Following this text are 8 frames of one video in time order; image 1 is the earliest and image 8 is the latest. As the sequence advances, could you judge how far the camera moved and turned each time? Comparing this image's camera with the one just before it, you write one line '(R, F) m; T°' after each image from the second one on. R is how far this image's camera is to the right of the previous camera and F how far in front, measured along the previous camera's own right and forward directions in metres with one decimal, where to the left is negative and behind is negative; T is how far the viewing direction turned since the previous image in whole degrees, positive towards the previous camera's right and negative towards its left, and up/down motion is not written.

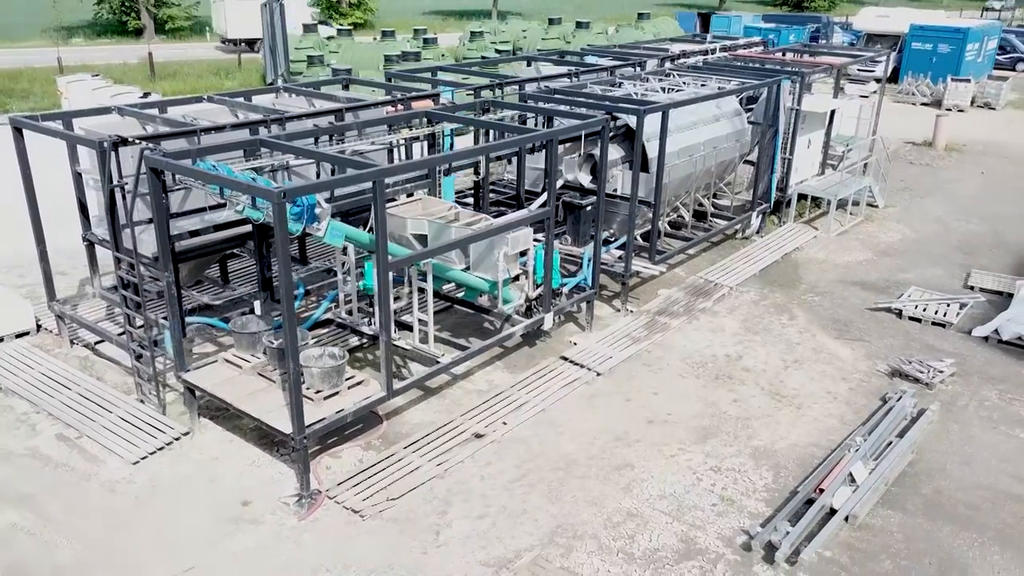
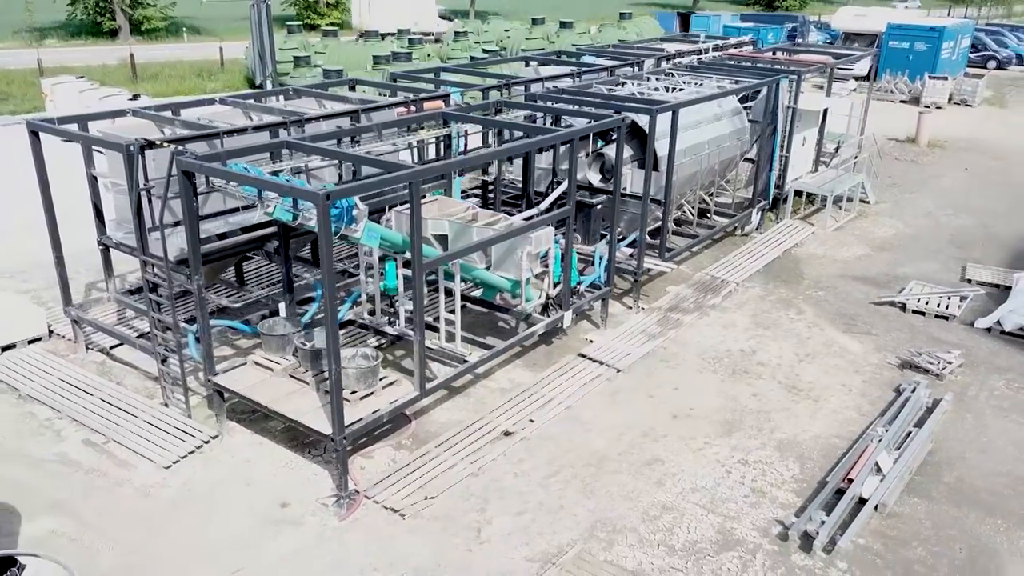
(-0.4, 0.0) m; +2°
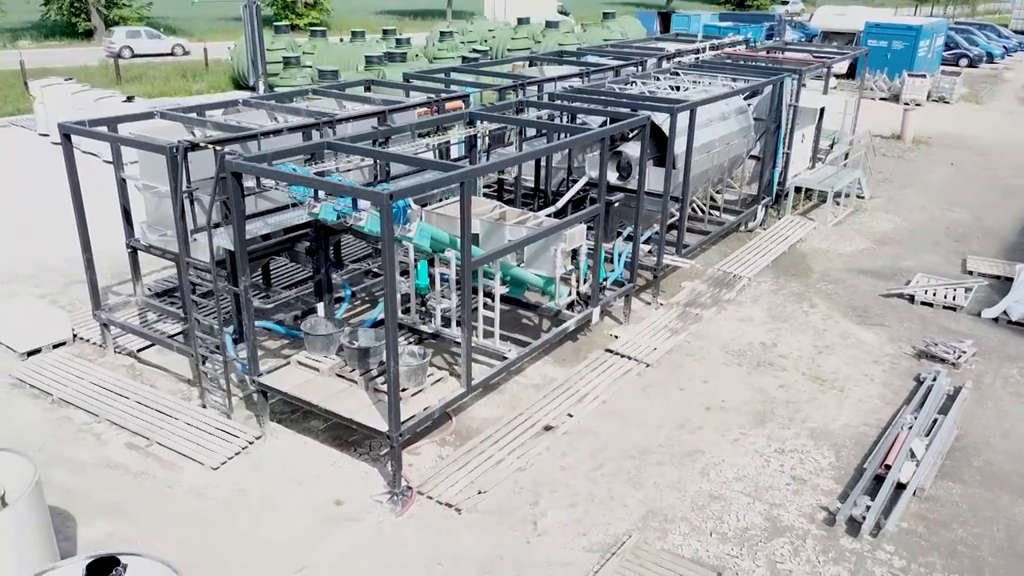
(-0.5, -0.1) m; +2°
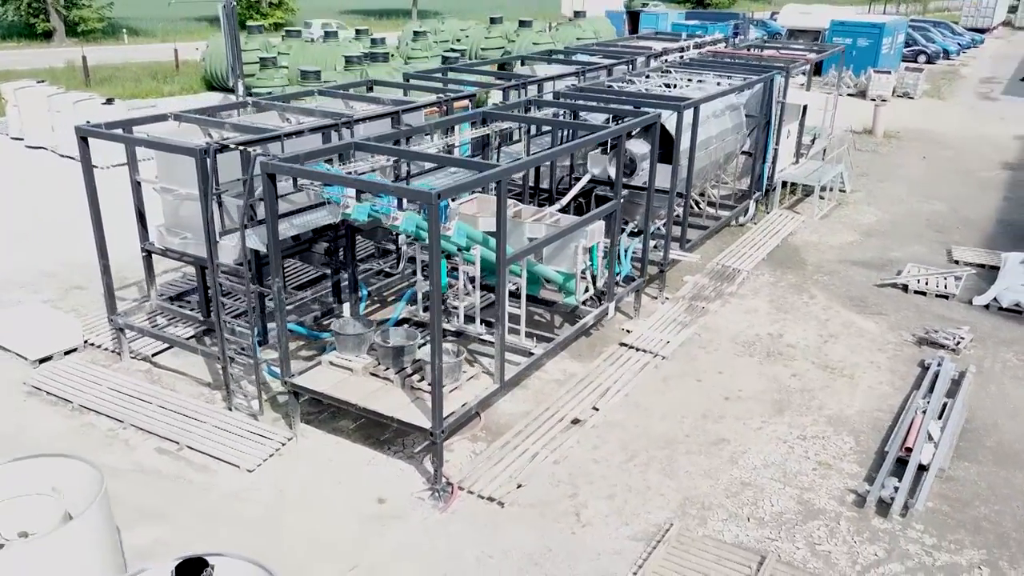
(-0.5, -0.1) m; +3°
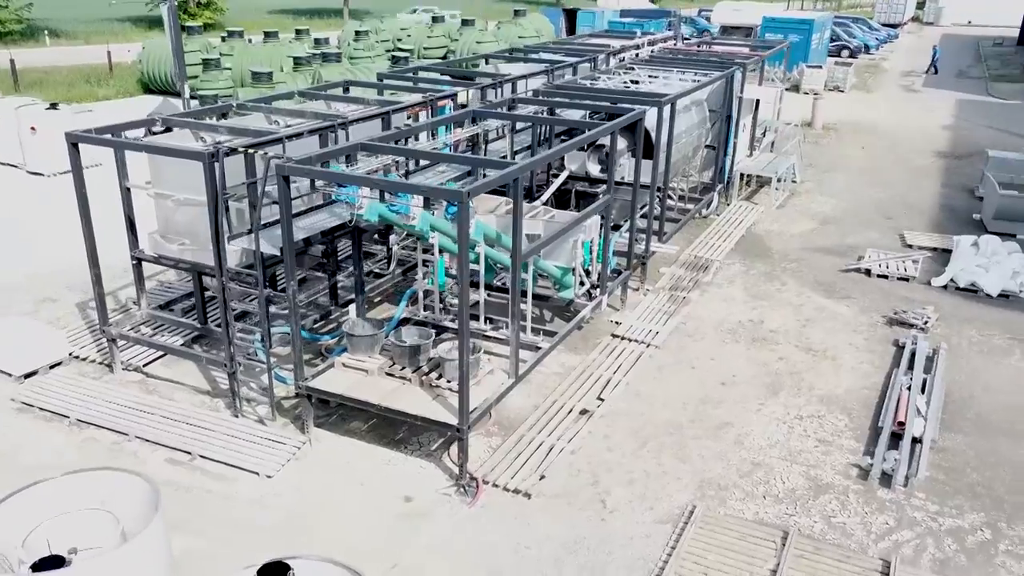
(-0.6, -0.1) m; +5°
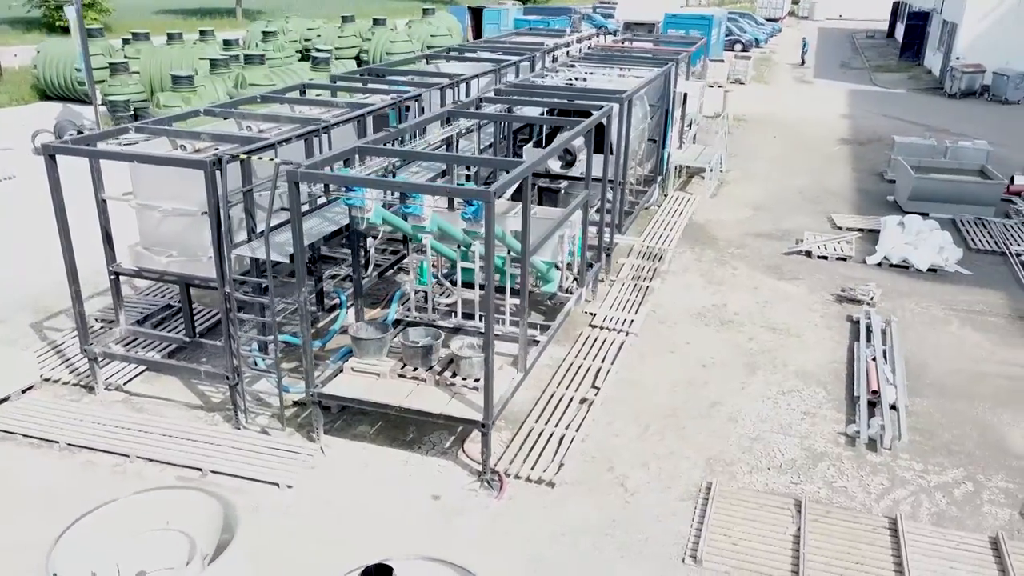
(-0.8, -0.1) m; +7°
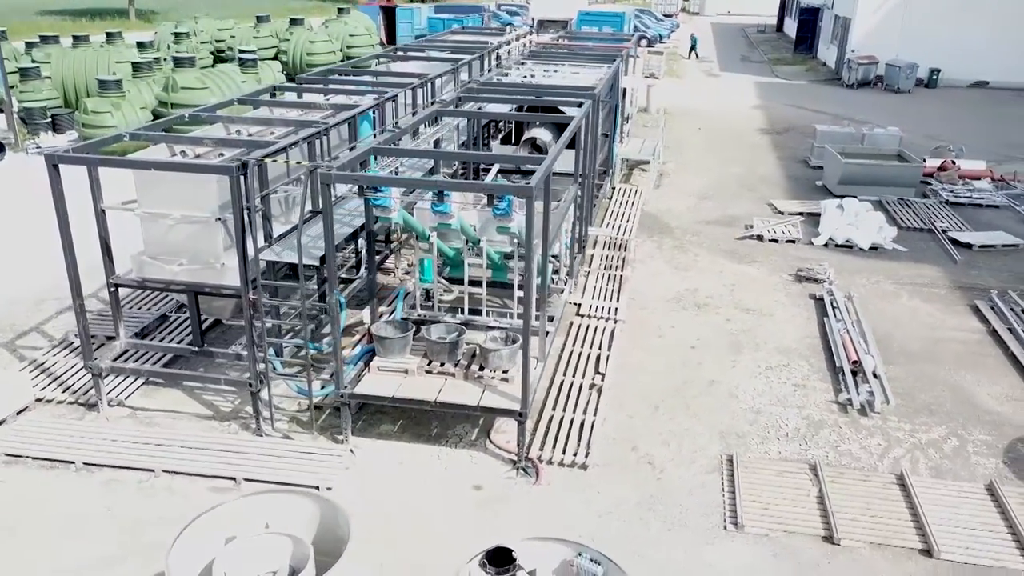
(-0.8, -0.1) m; +7°
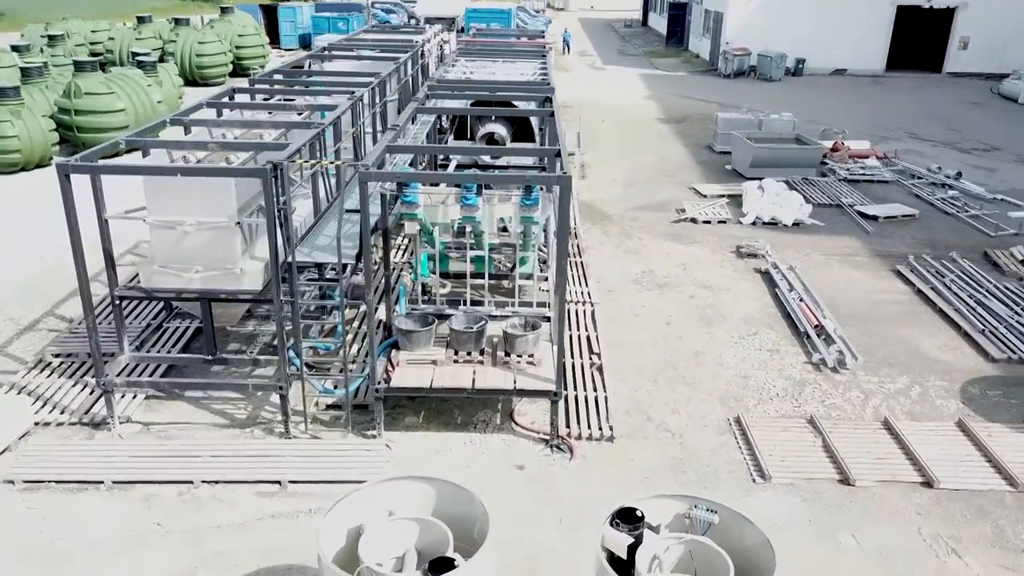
(-1.1, -0.1) m; +9°
